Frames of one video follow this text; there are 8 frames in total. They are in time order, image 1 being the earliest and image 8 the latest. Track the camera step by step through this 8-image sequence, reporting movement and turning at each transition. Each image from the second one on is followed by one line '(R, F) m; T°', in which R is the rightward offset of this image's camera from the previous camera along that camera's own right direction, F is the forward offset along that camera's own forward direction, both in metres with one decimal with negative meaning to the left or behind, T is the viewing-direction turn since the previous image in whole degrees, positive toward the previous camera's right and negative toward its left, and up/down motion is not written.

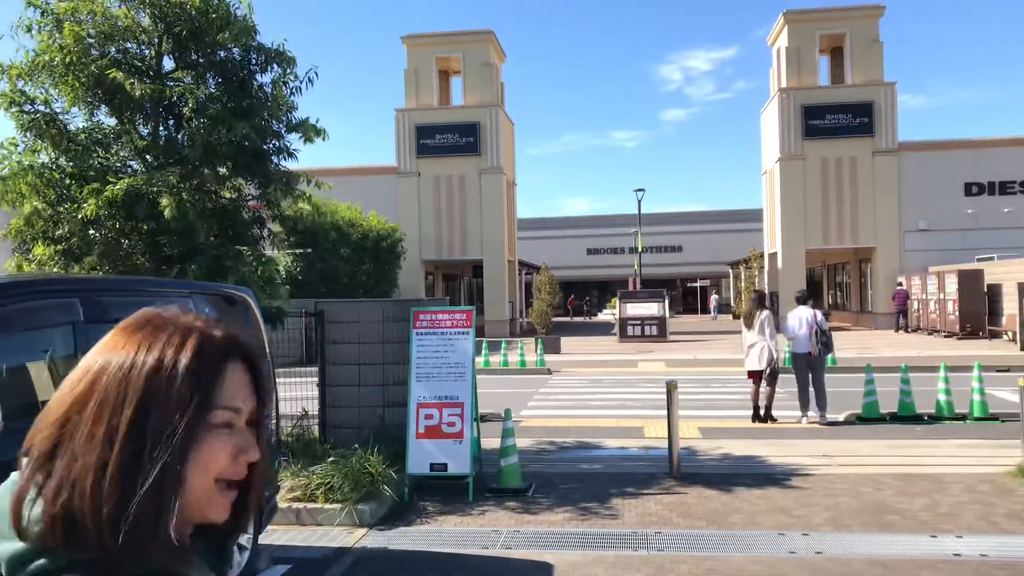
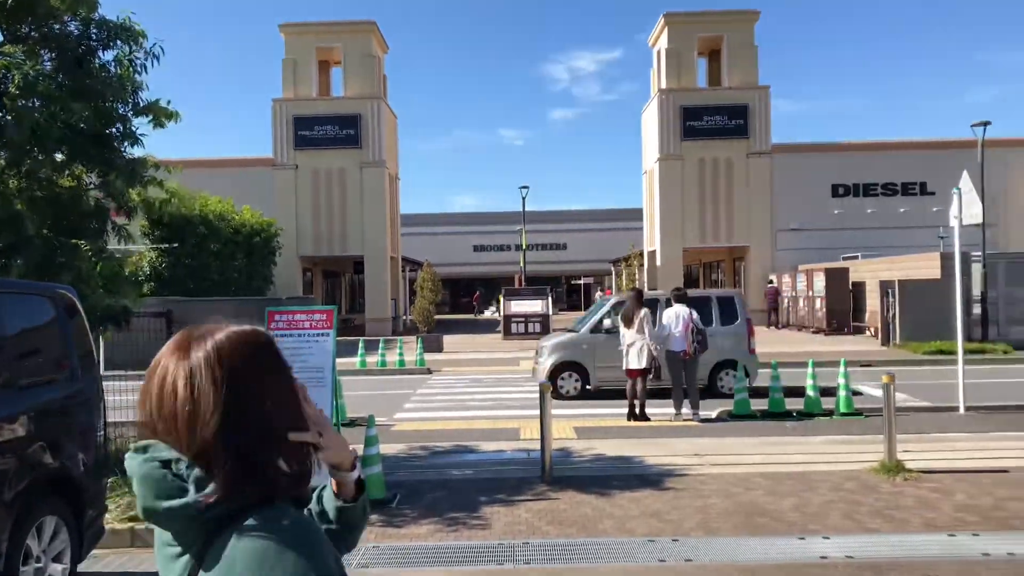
(+0.2, +0.4) m; +7°
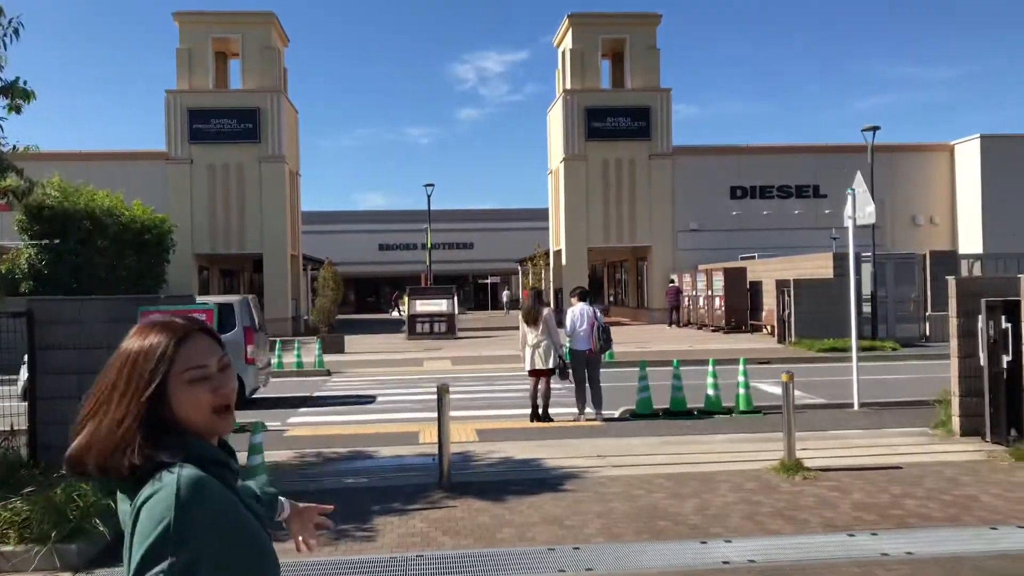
(+0.1, +0.3) m; +6°
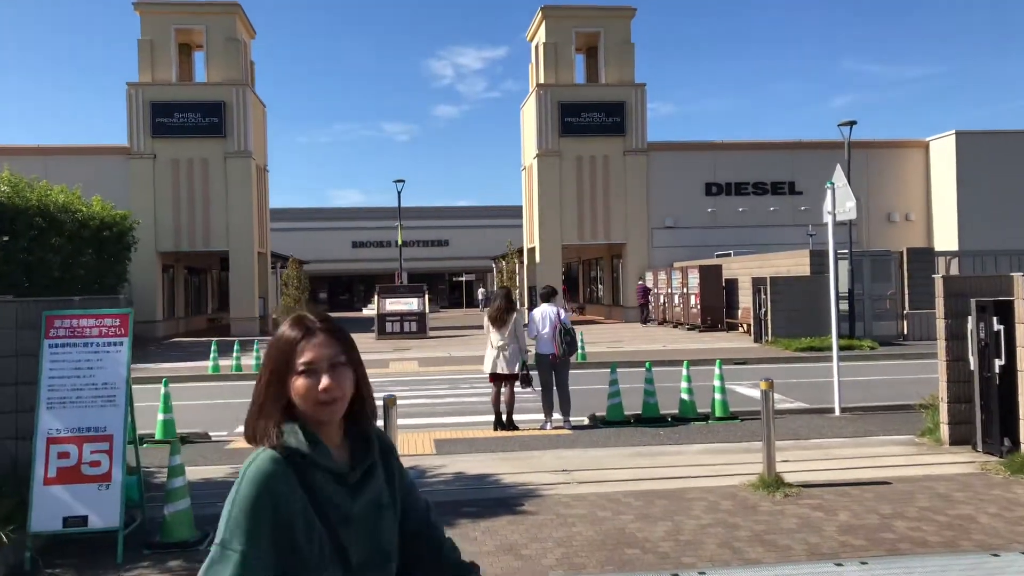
(+0.2, +0.7) m; +1°
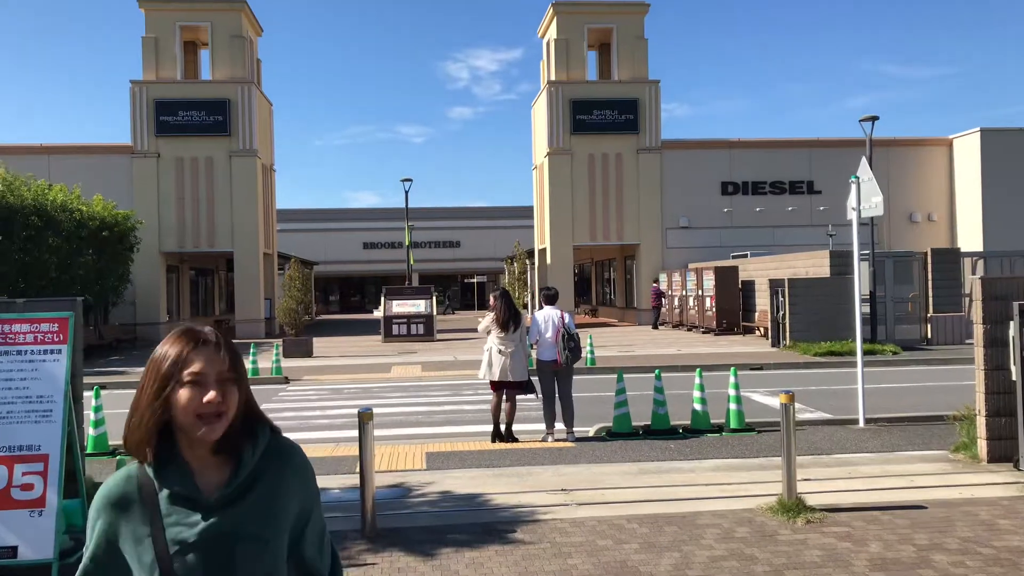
(+0.2, +0.7) m; -1°
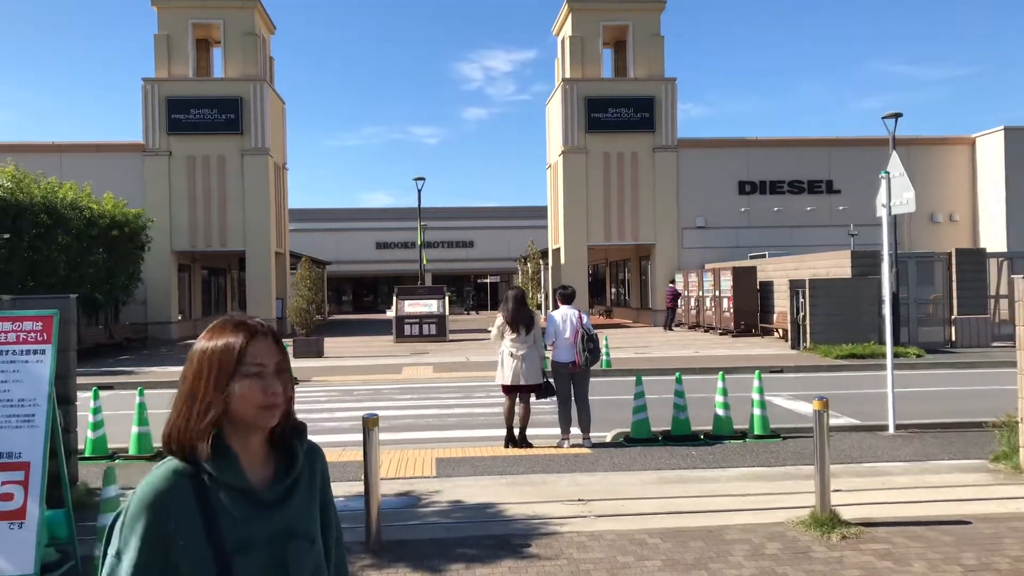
(0.0, +0.4) m; -1°
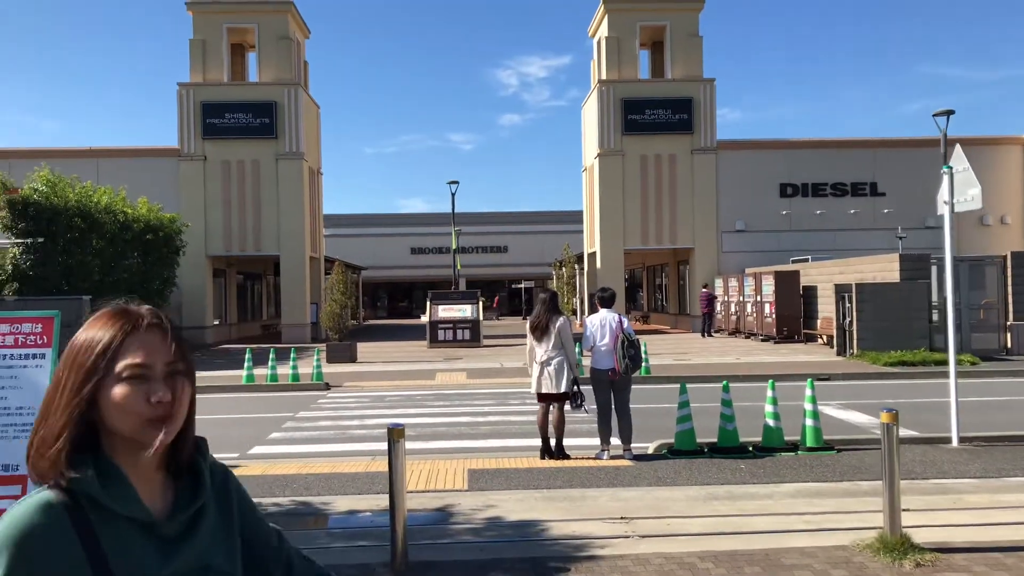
(0.0, +0.5) m; -2°
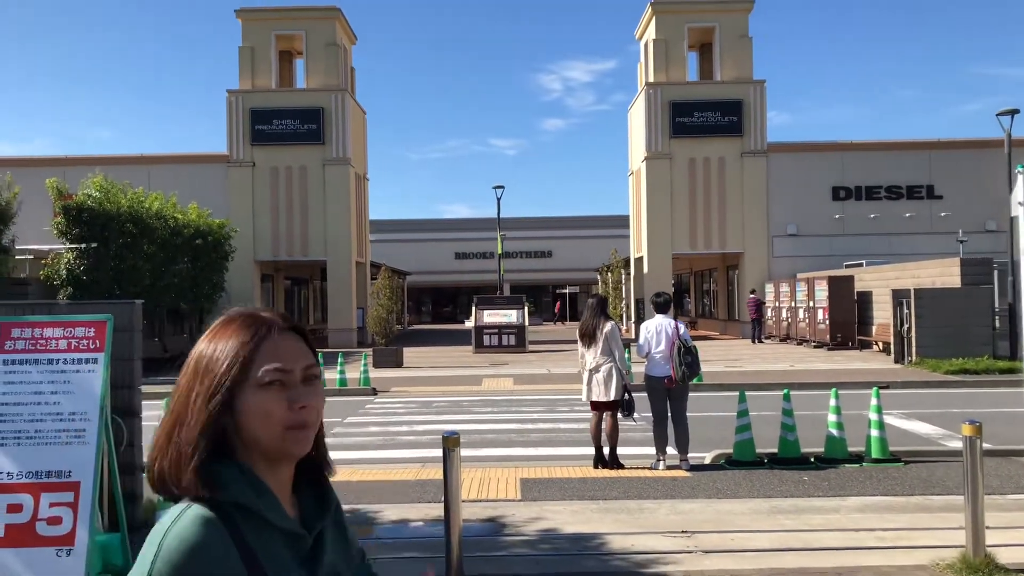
(-0.1, +0.2) m; -3°
